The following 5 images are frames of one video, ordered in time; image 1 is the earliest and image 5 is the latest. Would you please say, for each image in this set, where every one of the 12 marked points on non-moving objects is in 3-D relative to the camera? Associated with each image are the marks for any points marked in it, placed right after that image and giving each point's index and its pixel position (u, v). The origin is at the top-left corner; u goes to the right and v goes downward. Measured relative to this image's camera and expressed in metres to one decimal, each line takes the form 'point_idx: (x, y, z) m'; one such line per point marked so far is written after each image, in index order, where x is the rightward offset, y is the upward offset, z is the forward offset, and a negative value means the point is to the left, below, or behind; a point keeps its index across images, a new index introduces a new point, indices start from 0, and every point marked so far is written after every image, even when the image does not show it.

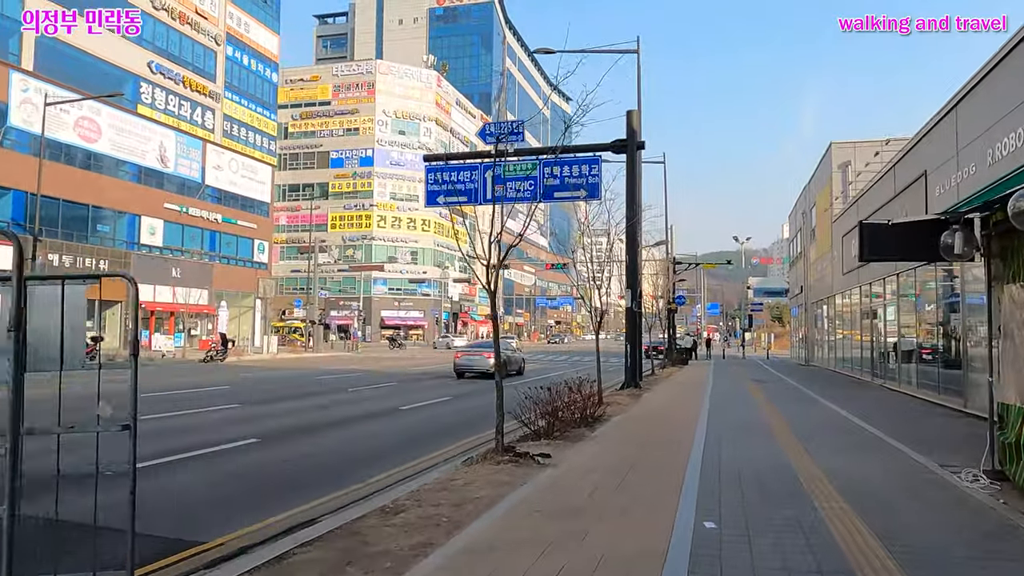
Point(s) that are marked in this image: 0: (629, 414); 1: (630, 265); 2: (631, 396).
0: (+2.1, -2.3, +13.0) m
1: (+3.0, +0.6, +18.9) m
2: (+2.6, -2.5, +16.7) m
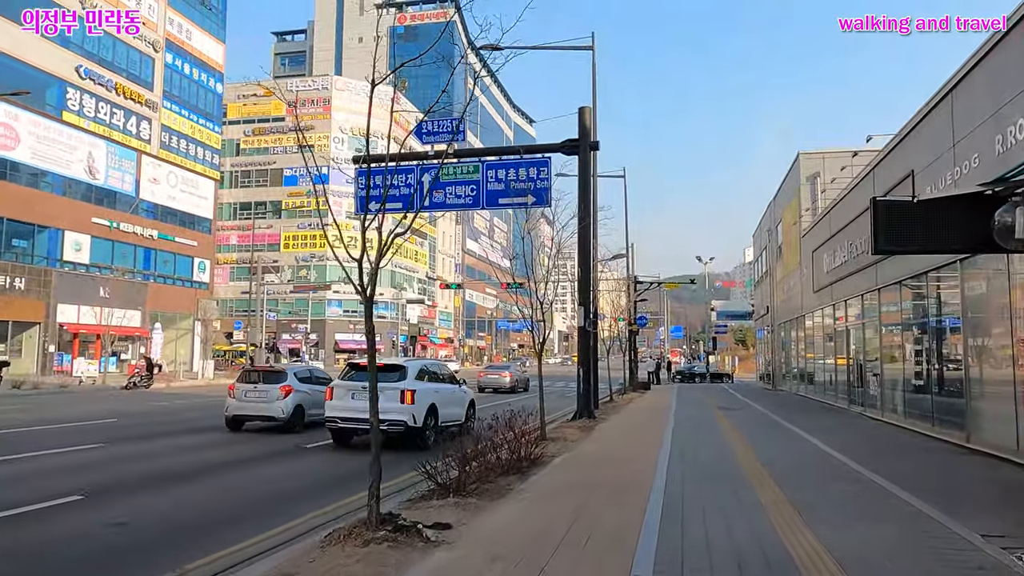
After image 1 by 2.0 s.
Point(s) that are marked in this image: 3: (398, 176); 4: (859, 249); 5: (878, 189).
0: (+1.0, -2.5, +10.8) m
1: (+1.6, +0.2, +16.9) m
2: (+1.3, -2.8, +14.5) m
3: (-2.7, +2.7, +17.9) m
4: (+8.8, +1.0, +18.9) m
5: (+8.6, +2.3, +17.5) m
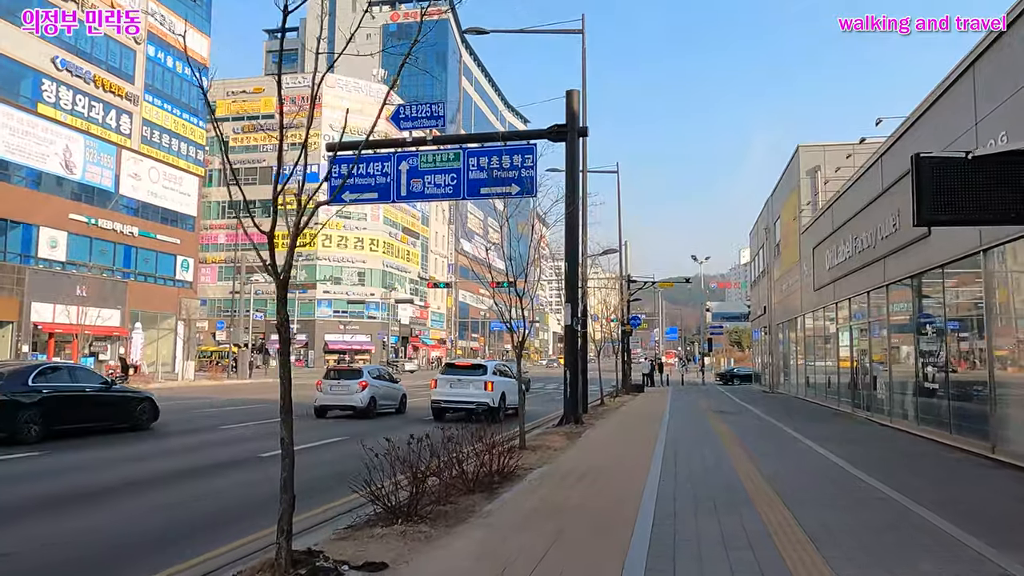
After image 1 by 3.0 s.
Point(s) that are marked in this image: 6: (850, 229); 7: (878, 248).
0: (+0.6, -2.4, +9.7) m
1: (+1.3, +0.3, +15.8) m
2: (+1.0, -2.7, +13.4) m
3: (-3.1, +2.8, +16.8) m
4: (+8.5, +1.1, +17.8) m
5: (+8.2, +2.4, +16.4) m
6: (+8.7, +1.5, +18.9) m
7: (+8.3, +0.9, +16.6) m
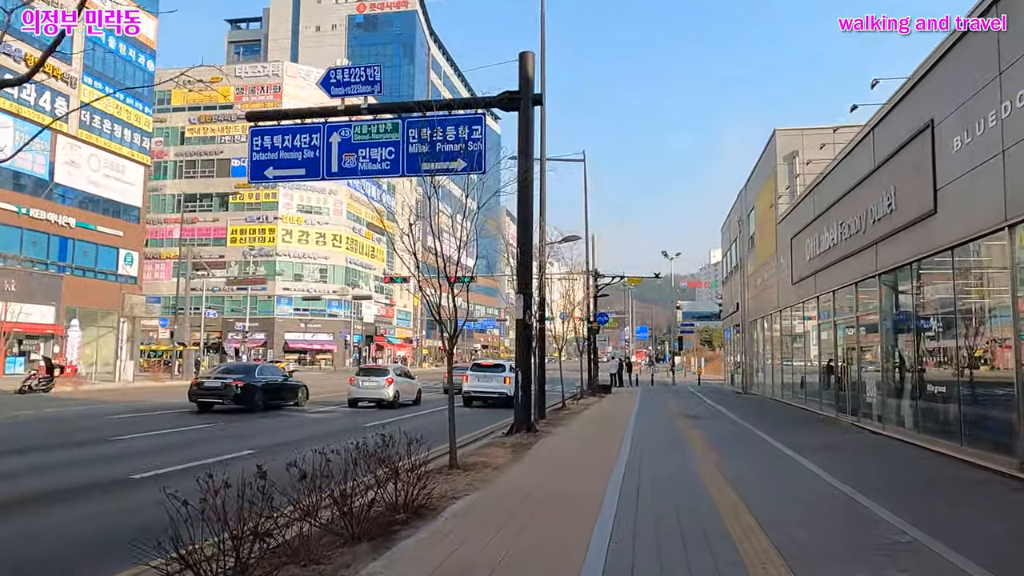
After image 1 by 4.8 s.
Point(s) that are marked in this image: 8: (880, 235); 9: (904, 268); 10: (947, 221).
0: (-0.2, -2.2, +7.8) m
1: (+0.2, +0.5, +13.9) m
2: (0.0, -2.5, +11.5) m
3: (-4.2, +3.0, +14.7) m
4: (+7.4, +1.2, +16.2) m
5: (+7.2, +2.6, +14.8) m
6: (+7.5, +1.7, +17.3) m
7: (+7.2, +1.1, +15.0) m
8: (+7.1, +1.0, +14.3) m
9: (+7.1, +0.4, +13.5) m
10: (+6.8, +1.1, +11.4) m
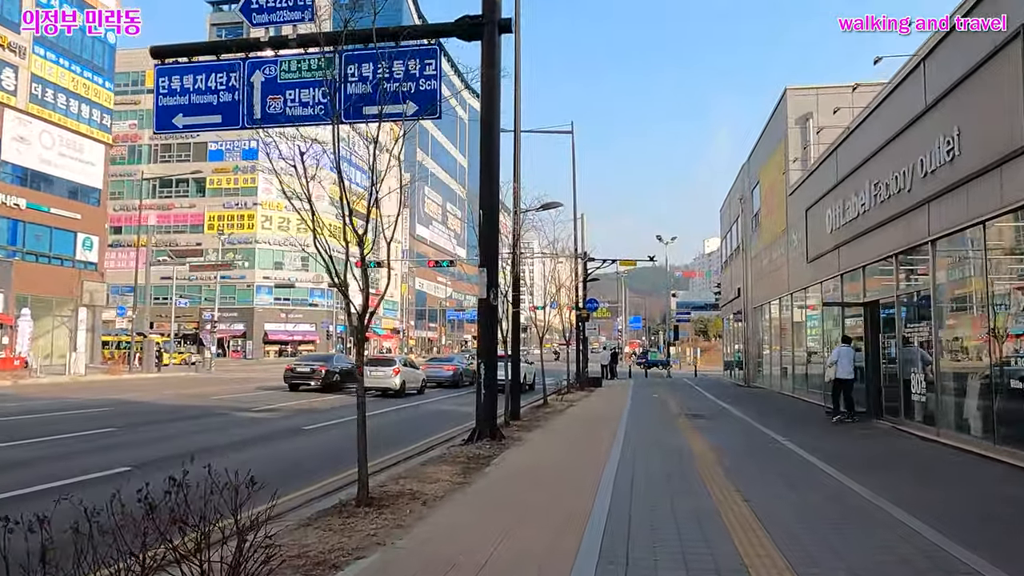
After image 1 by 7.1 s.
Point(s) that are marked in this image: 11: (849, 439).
0: (-0.7, -1.8, +5.2) m
1: (-0.3, +0.9, +11.3) m
2: (-0.5, -2.1, +8.9) m
3: (-4.8, +3.4, +12.0) m
4: (+6.8, +1.7, +13.6) m
5: (+6.6, +3.0, +12.2) m
6: (+6.9, +2.2, +14.7) m
7: (+6.6, +1.5, +12.4) m
8: (+6.5, +1.4, +11.7) m
9: (+6.5, +0.8, +10.9) m
10: (+6.2, +1.5, +8.8) m
11: (+5.7, -2.6, +12.6) m
